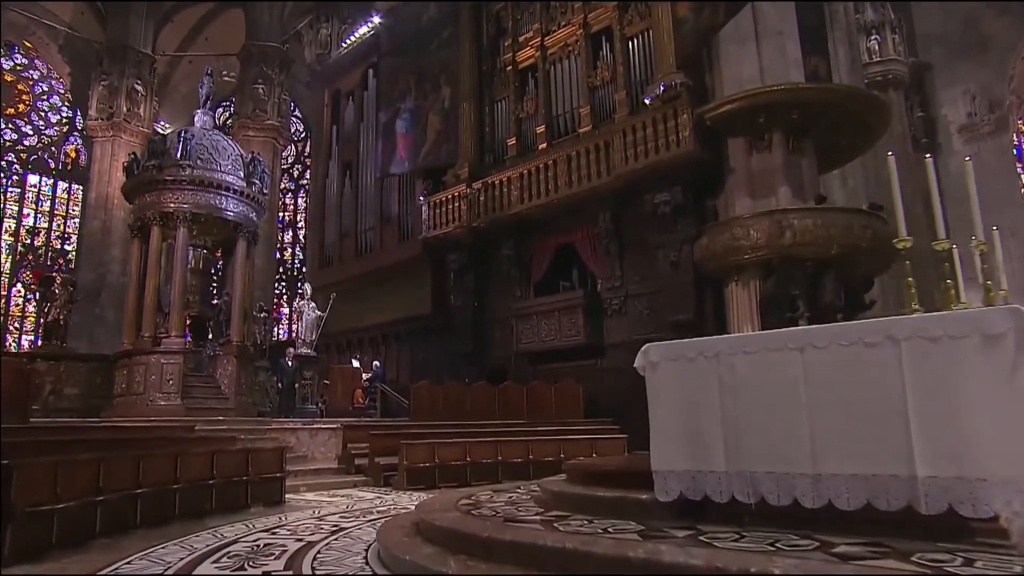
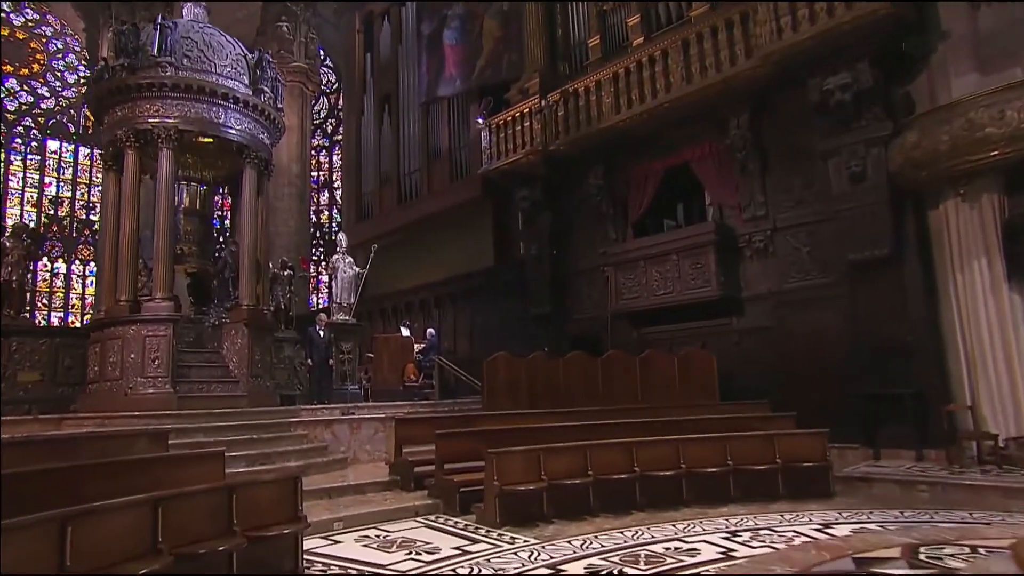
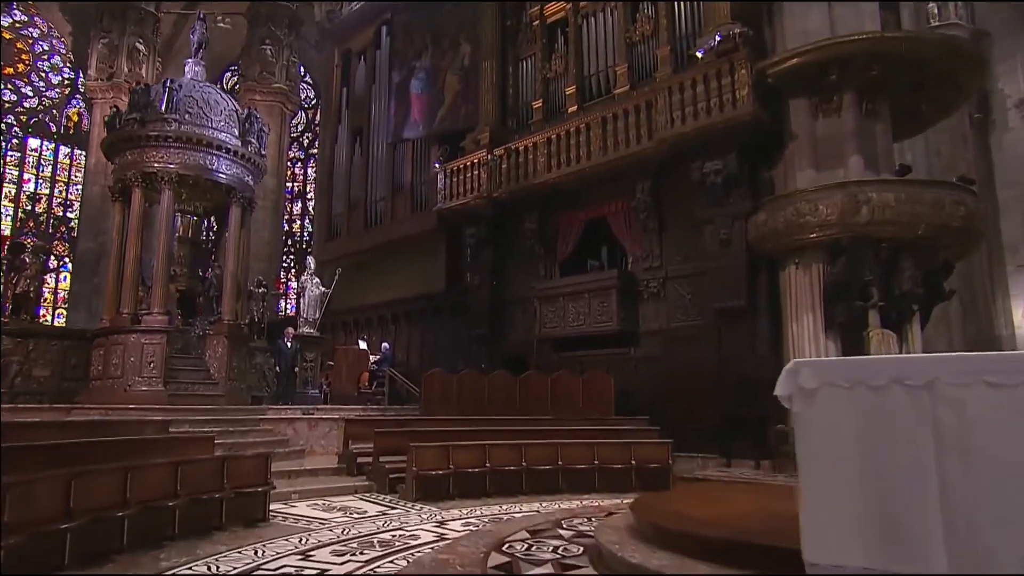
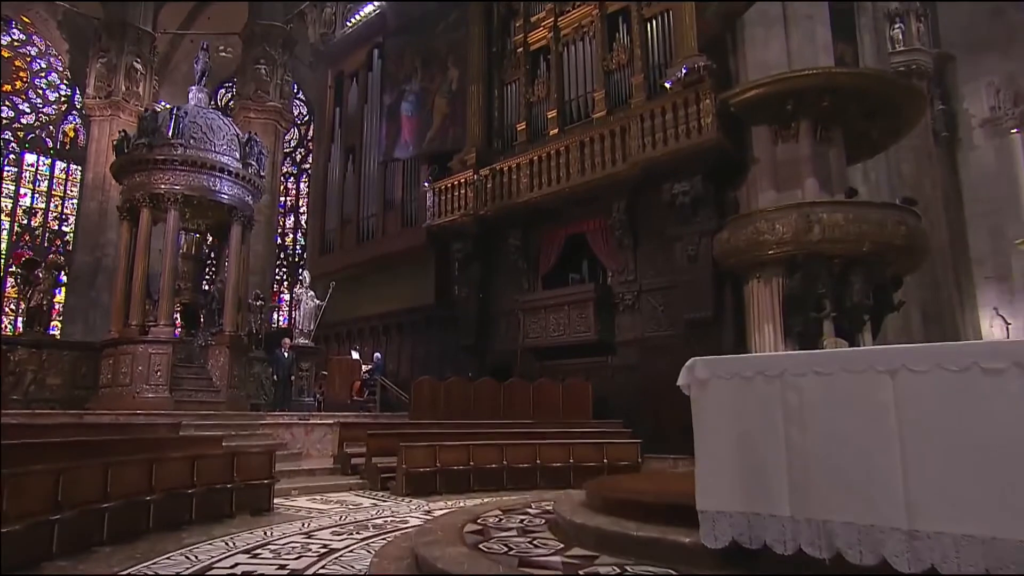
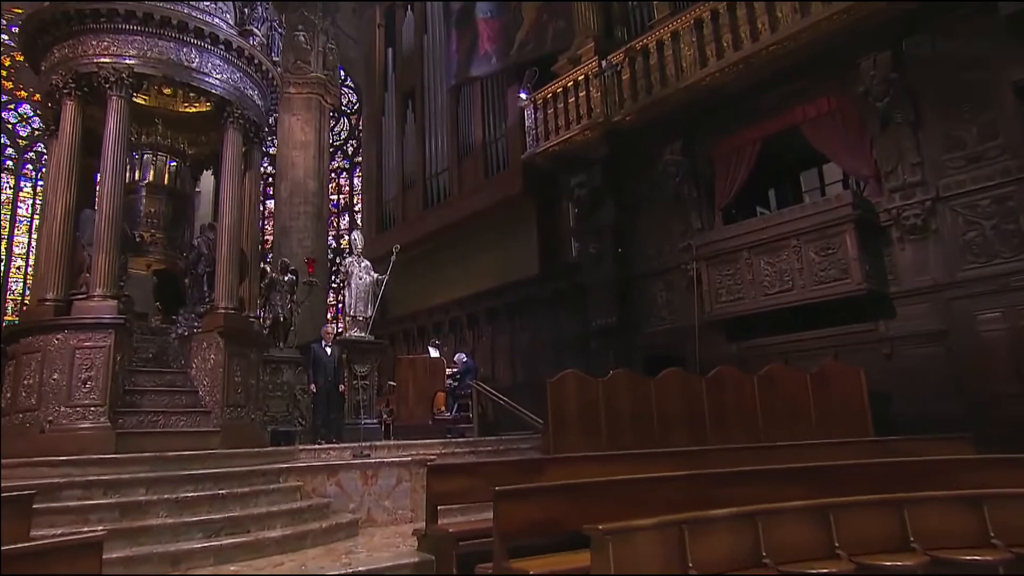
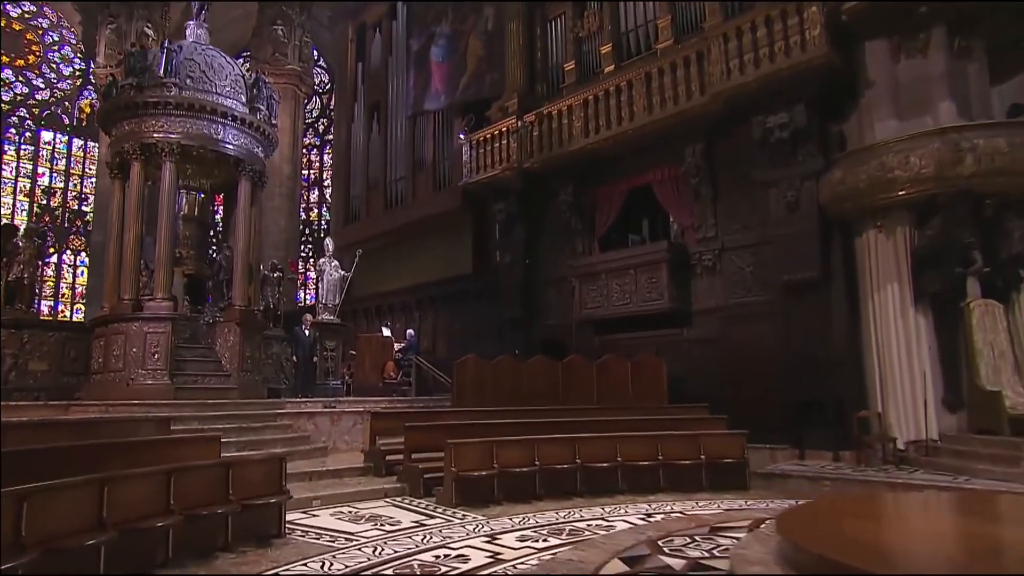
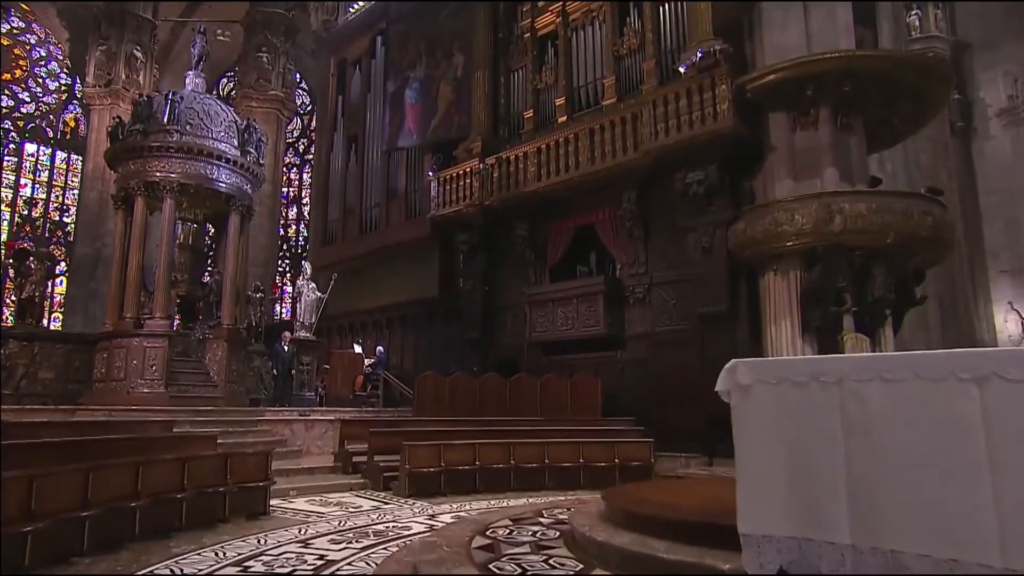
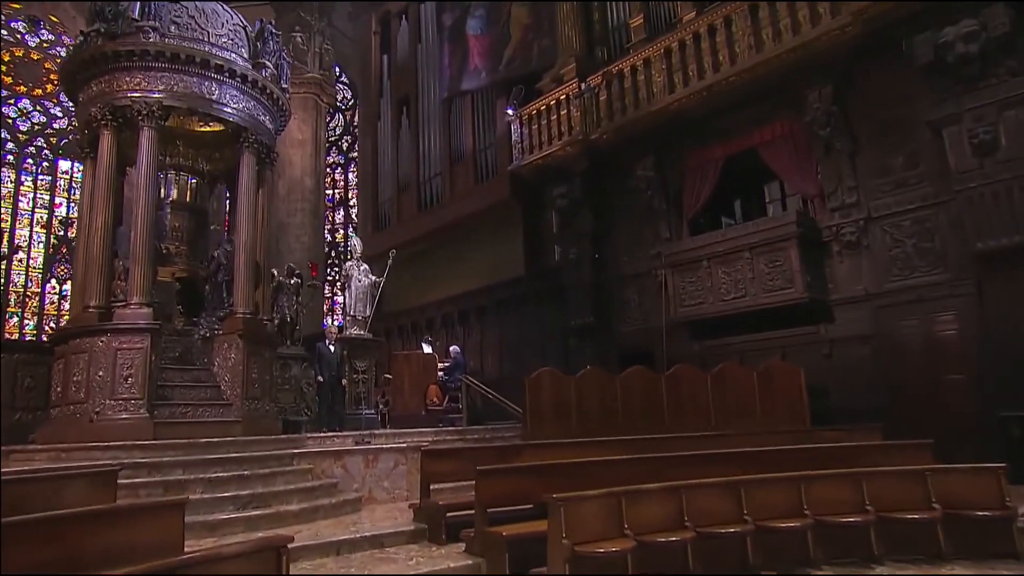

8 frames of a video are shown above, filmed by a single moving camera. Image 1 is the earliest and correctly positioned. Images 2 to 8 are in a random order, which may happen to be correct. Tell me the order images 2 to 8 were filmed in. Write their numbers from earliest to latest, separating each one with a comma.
4, 7, 3, 6, 2, 8, 5
